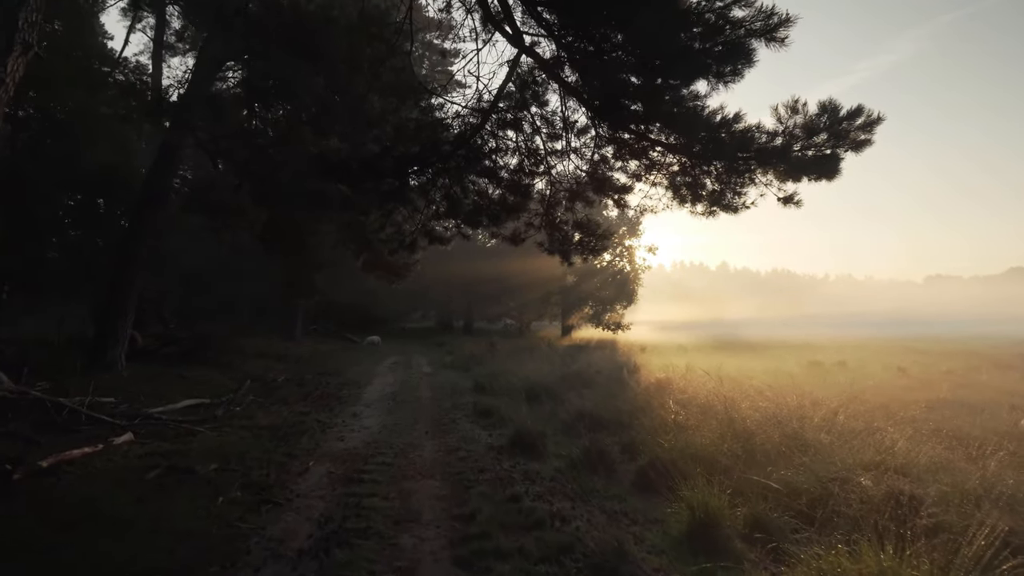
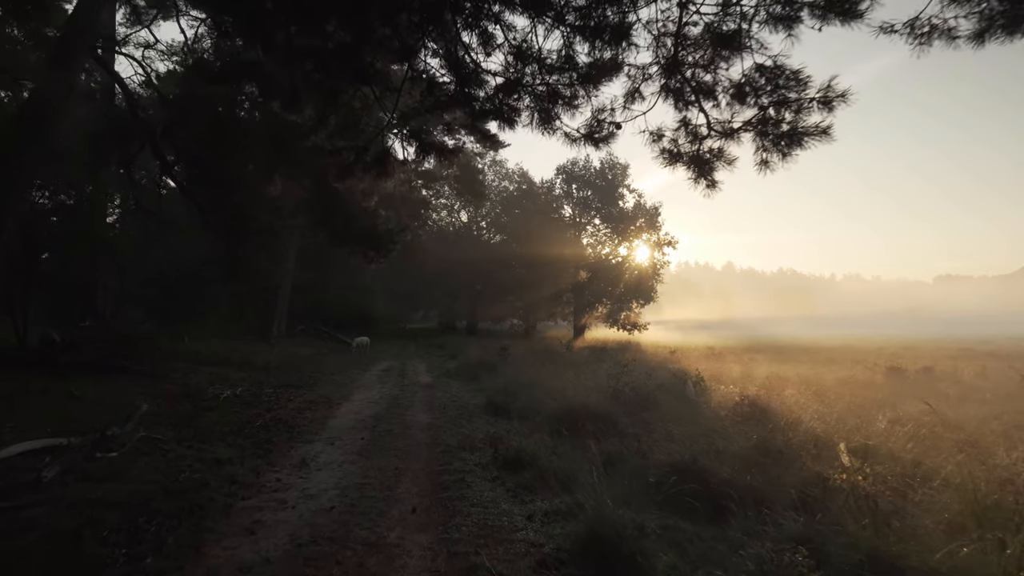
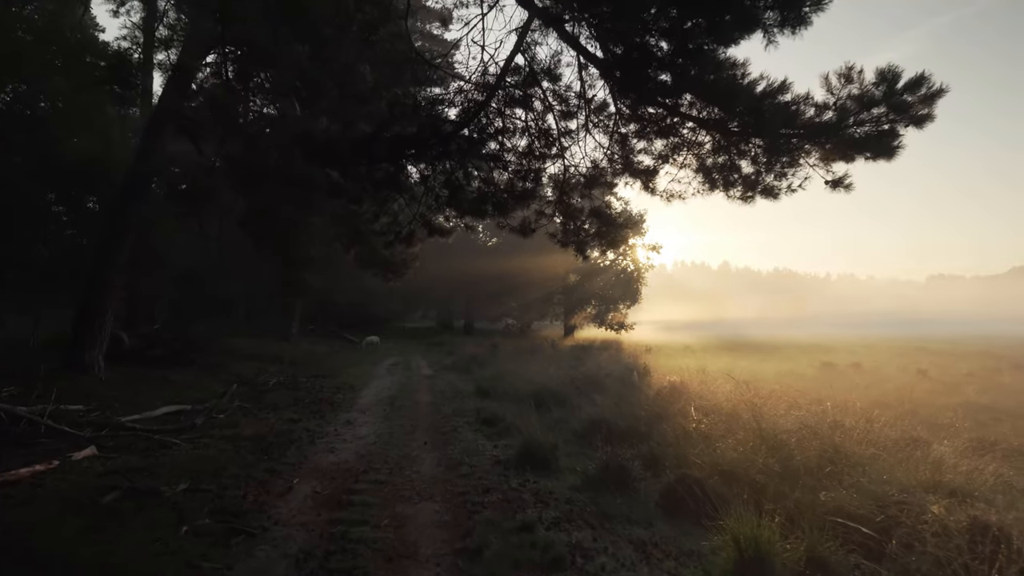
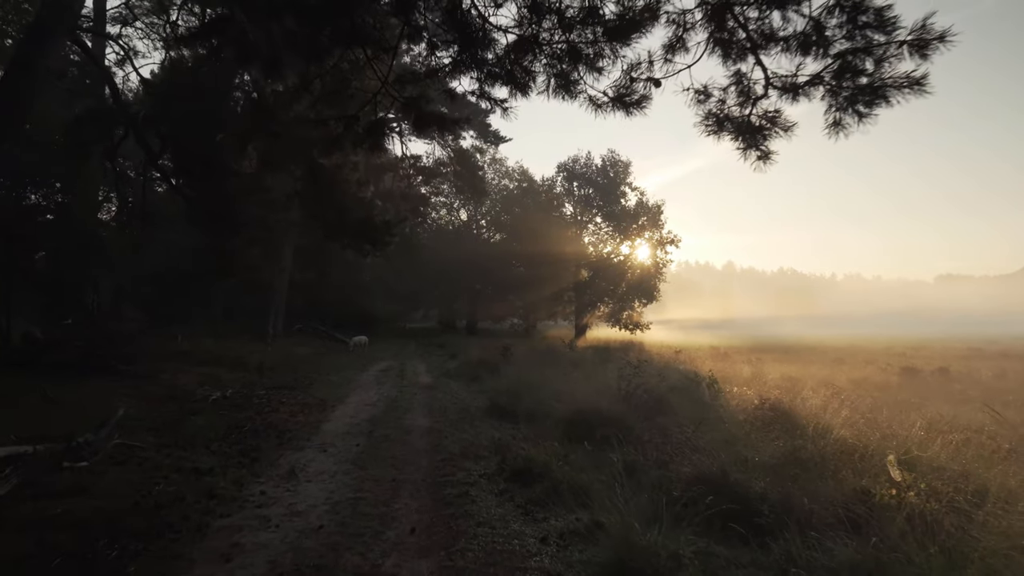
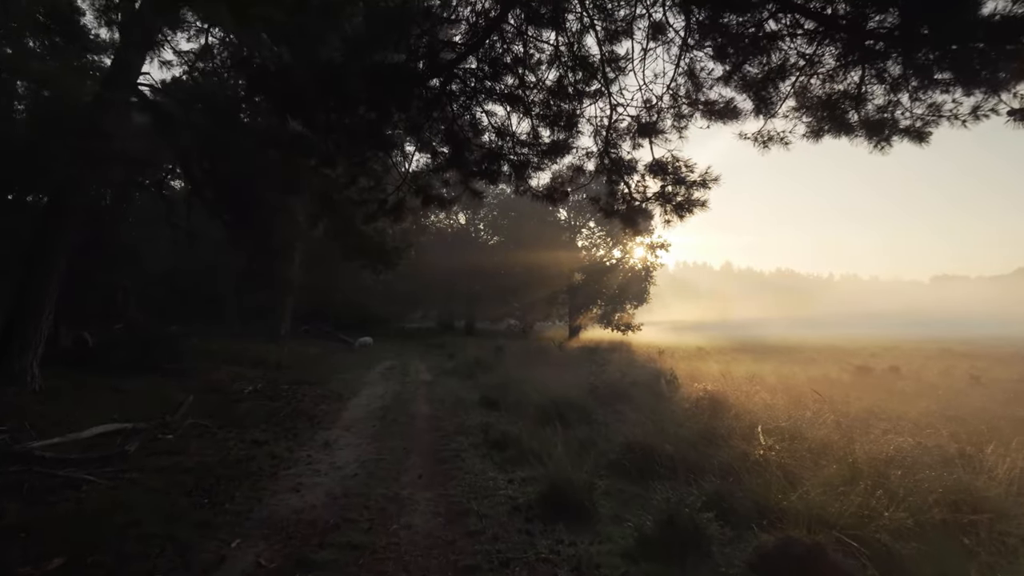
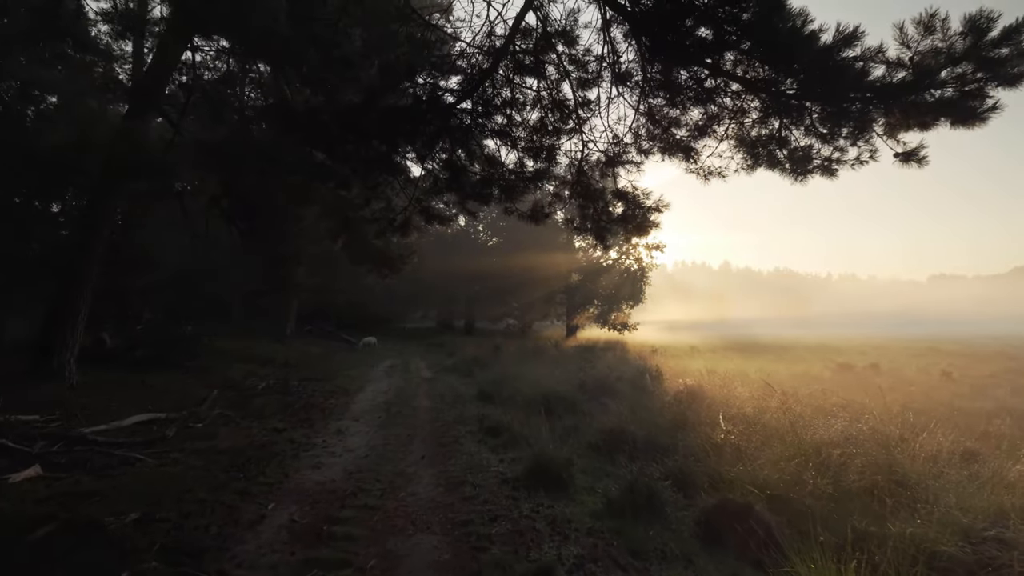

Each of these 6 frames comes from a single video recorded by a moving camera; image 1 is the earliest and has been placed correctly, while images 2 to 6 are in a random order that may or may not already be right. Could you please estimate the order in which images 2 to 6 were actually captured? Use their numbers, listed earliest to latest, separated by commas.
3, 6, 5, 2, 4
